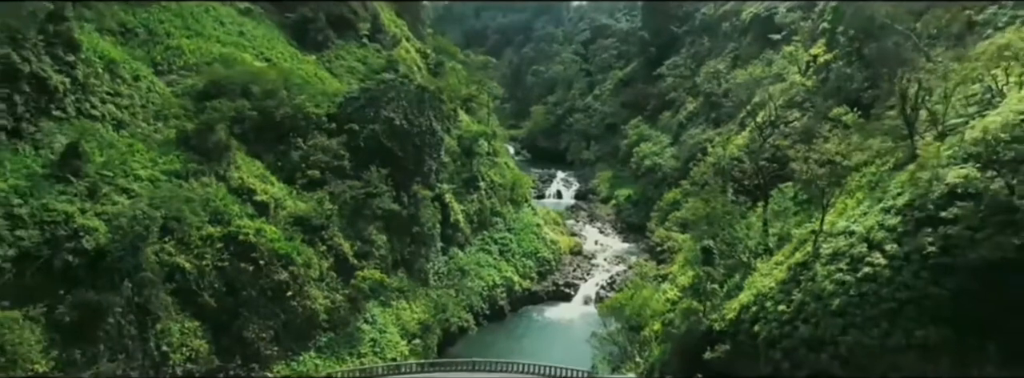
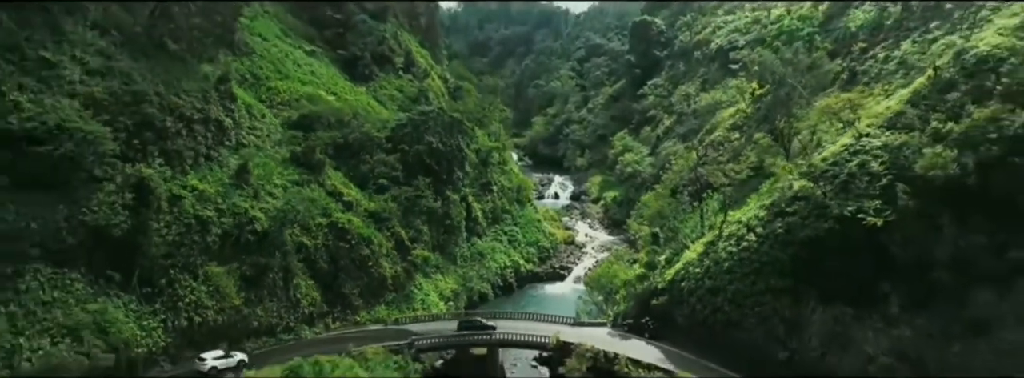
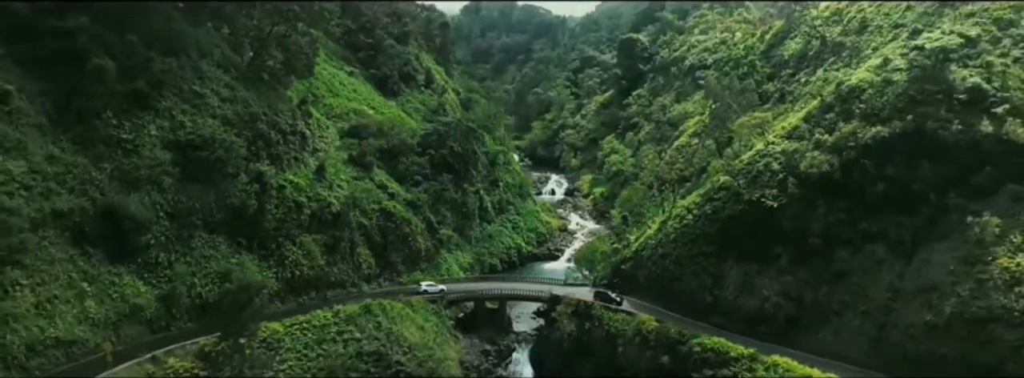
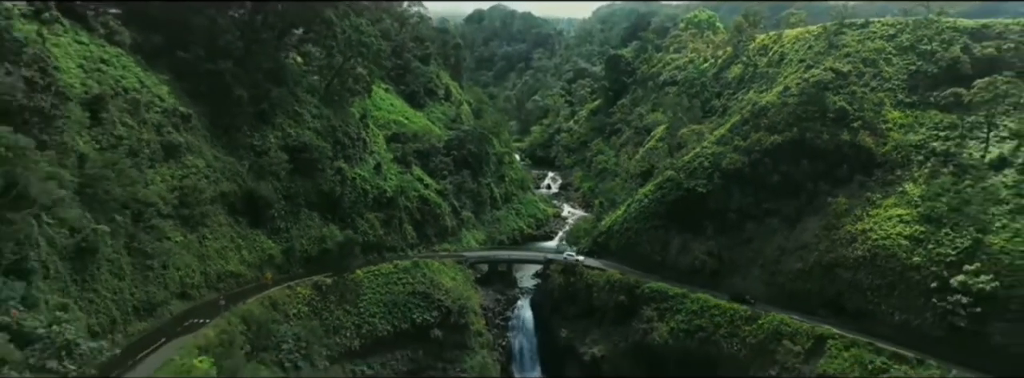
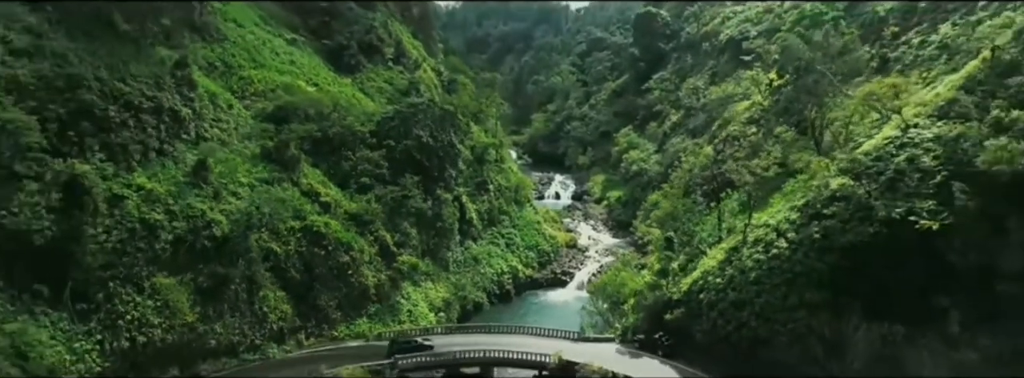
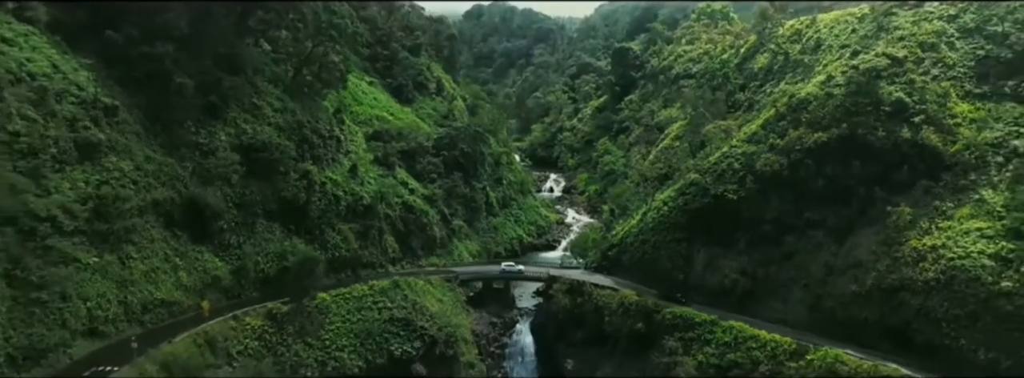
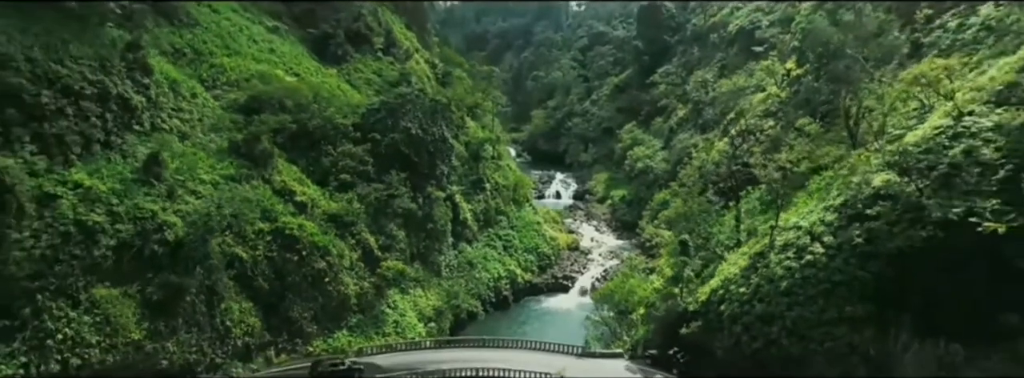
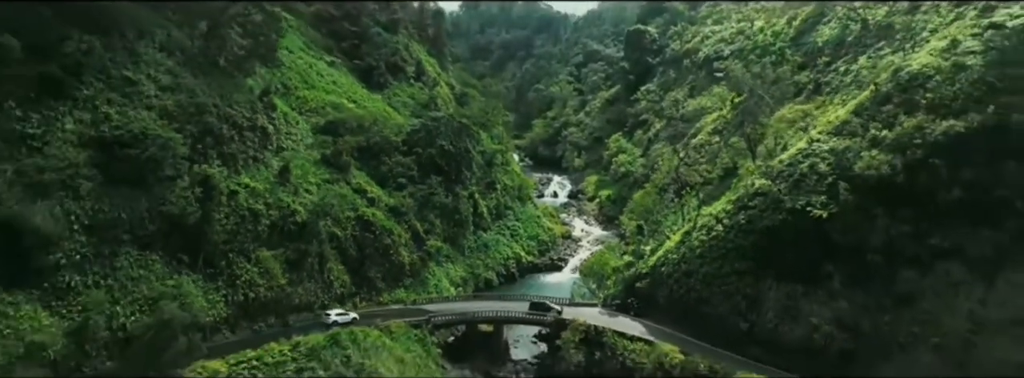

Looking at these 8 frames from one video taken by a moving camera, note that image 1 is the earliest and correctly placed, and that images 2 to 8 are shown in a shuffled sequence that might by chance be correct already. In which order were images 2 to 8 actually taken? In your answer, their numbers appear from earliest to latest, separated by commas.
7, 5, 2, 8, 3, 6, 4
